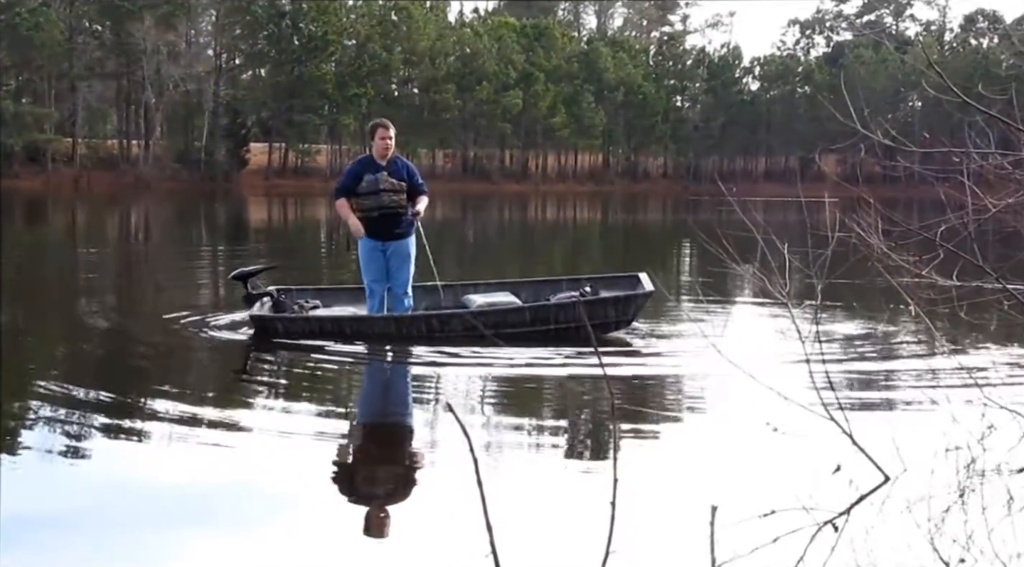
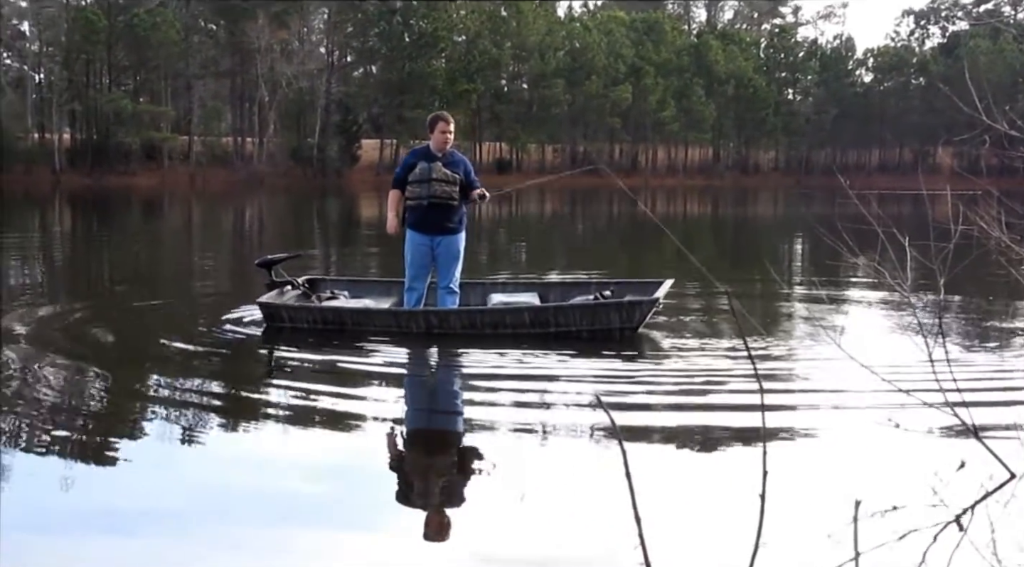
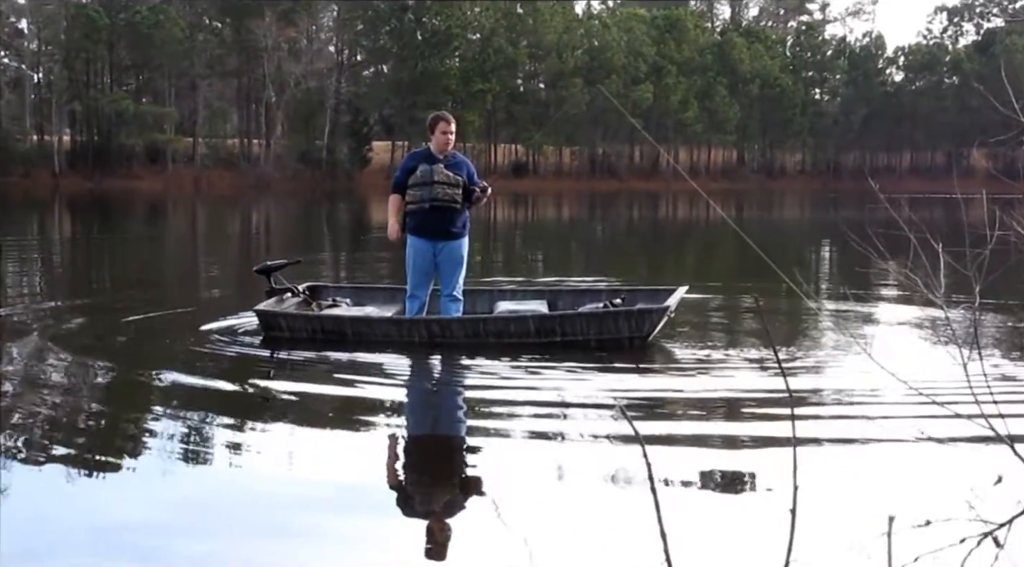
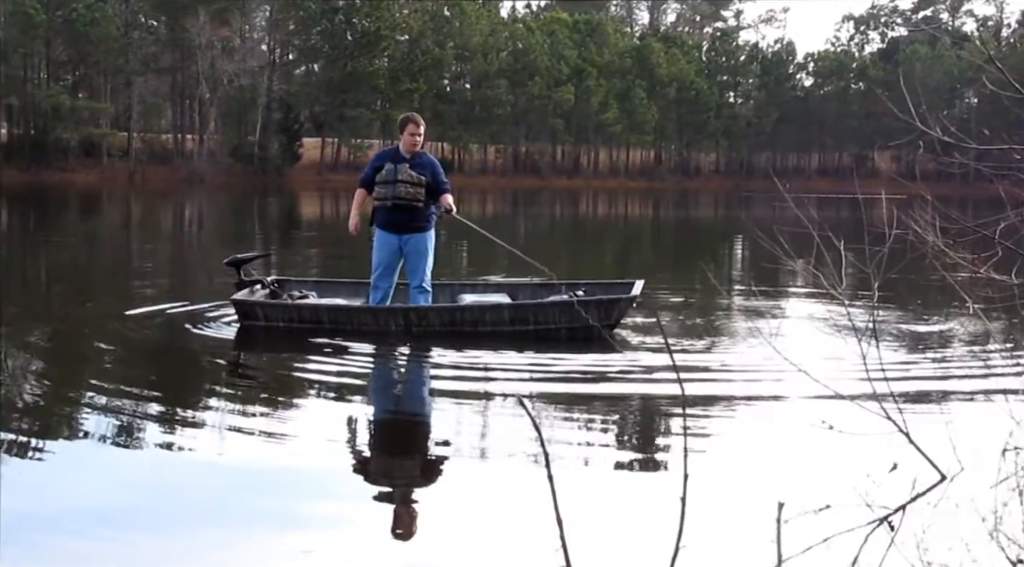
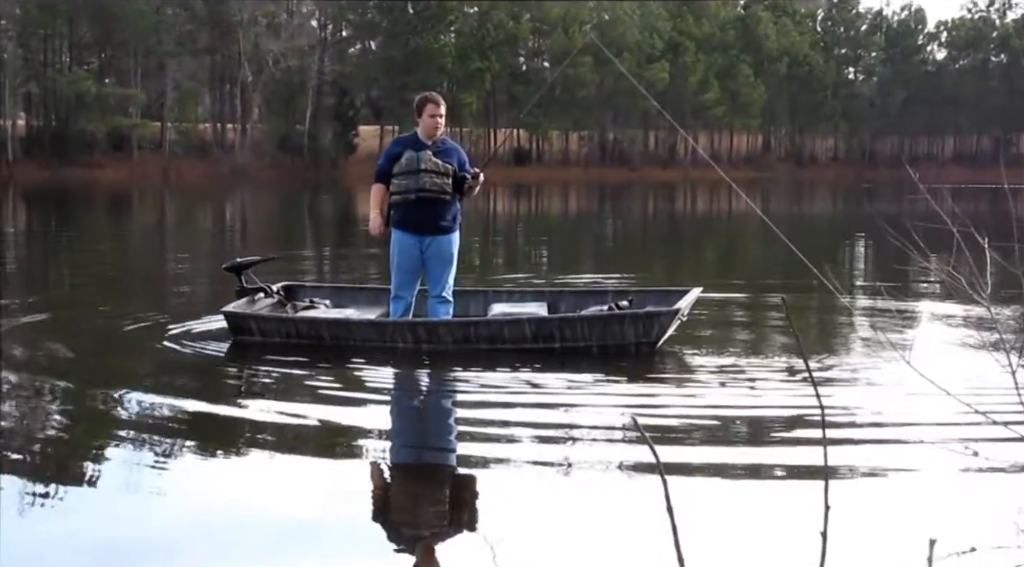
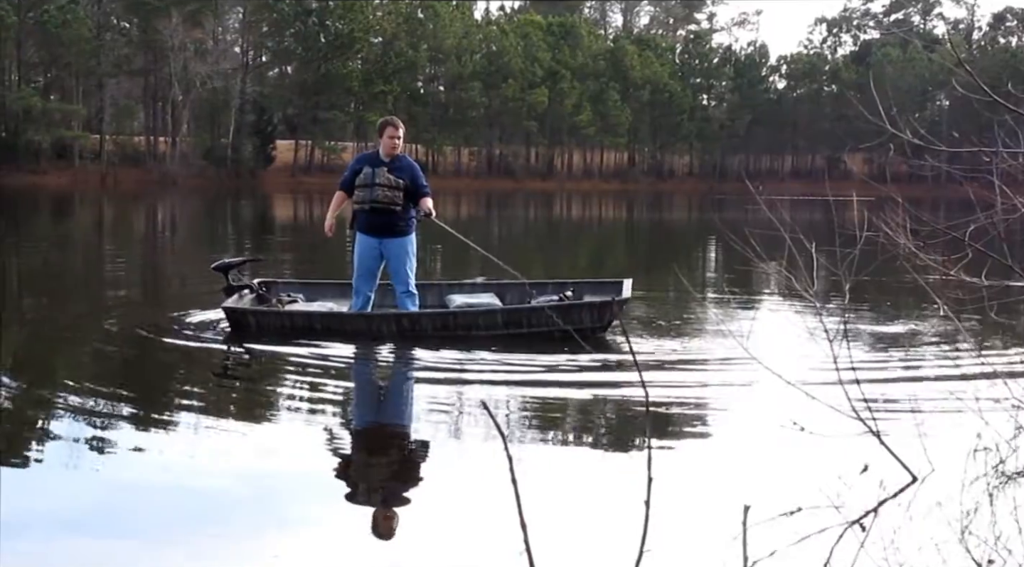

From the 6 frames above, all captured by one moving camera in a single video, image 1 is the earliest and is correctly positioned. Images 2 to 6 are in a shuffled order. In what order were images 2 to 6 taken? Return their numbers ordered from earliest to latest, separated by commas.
6, 4, 2, 3, 5
